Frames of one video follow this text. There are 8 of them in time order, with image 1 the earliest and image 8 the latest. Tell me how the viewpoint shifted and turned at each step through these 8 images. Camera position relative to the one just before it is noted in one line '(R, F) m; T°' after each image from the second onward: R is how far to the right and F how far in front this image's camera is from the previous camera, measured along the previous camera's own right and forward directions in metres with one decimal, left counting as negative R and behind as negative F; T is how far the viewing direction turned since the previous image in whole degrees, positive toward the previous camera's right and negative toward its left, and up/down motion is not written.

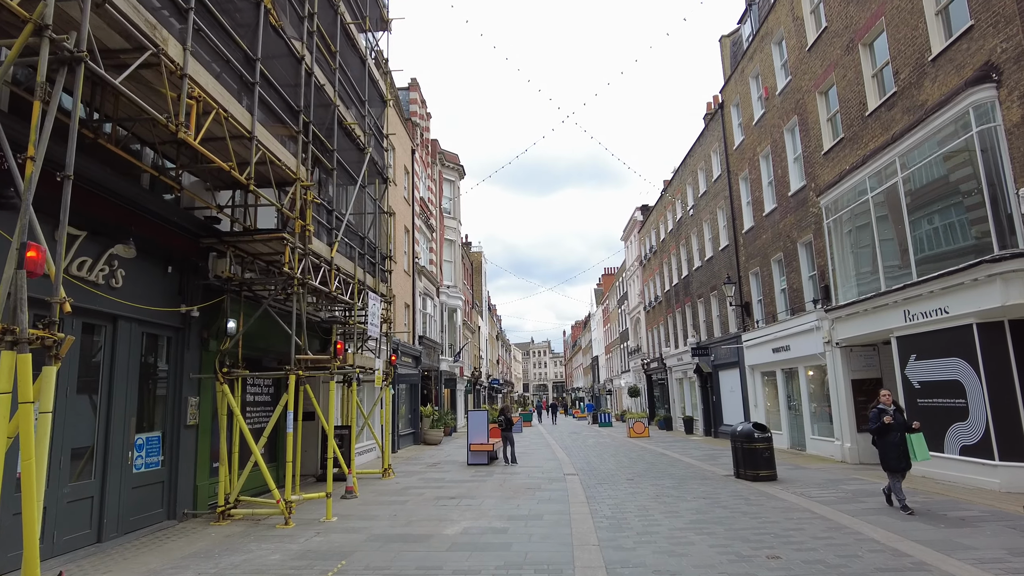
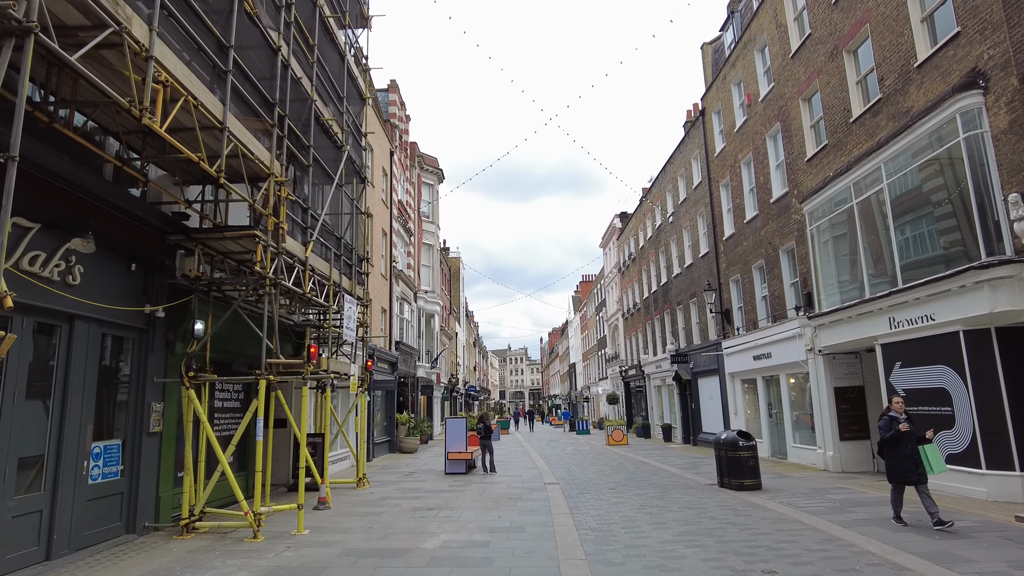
(-0.1, +0.3) m; +2°
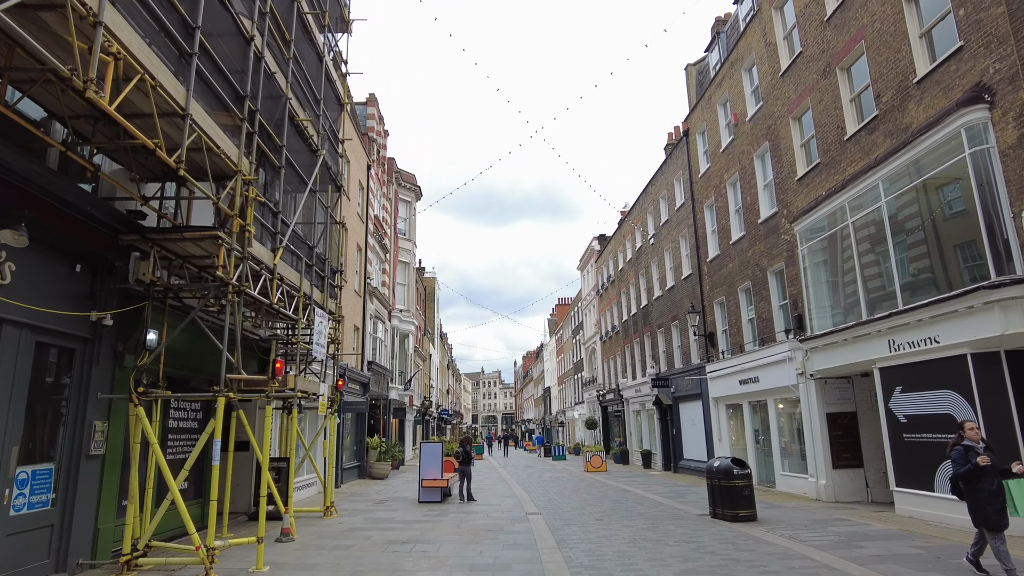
(-0.2, +0.7) m; +2°
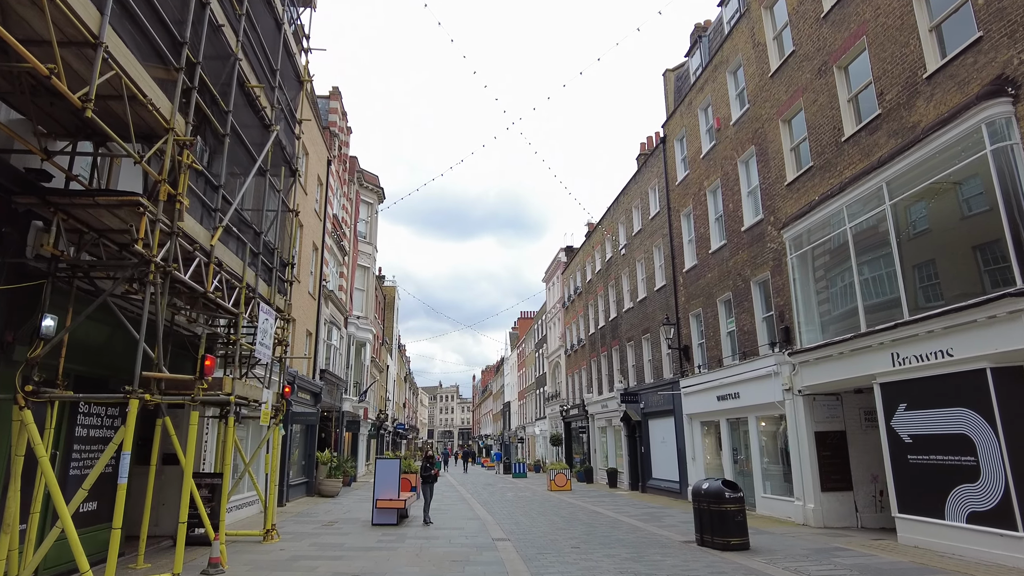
(-0.2, +1.2) m; +4°
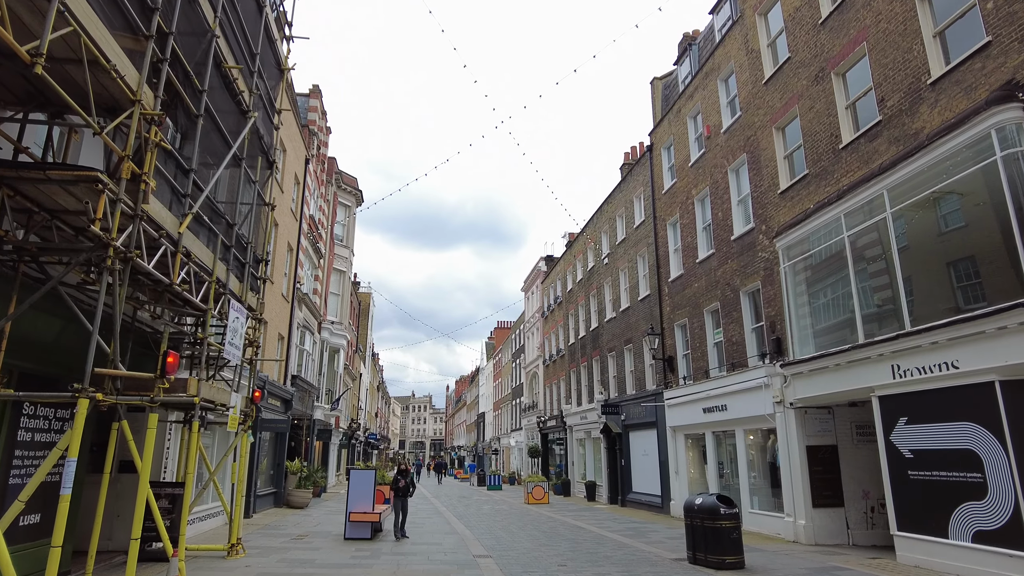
(-0.2, +0.5) m; +2°
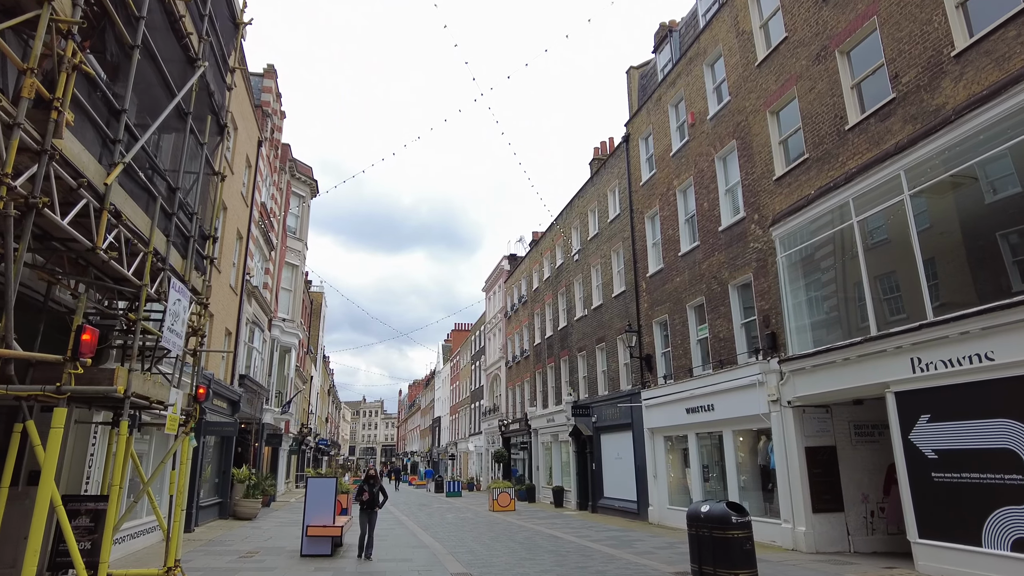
(-0.5, +1.2) m; +4°
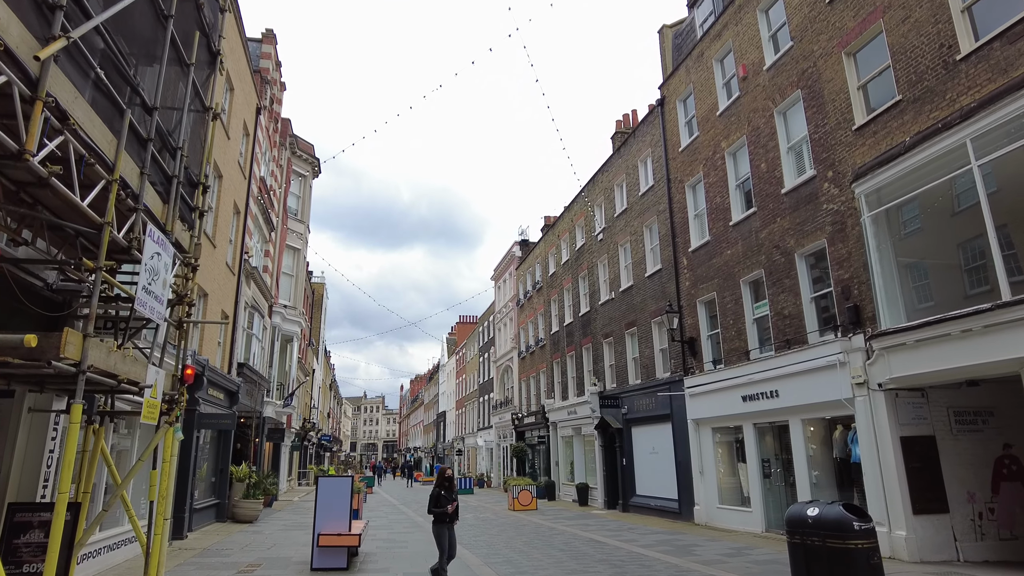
(-0.7, +1.8) m; 0°
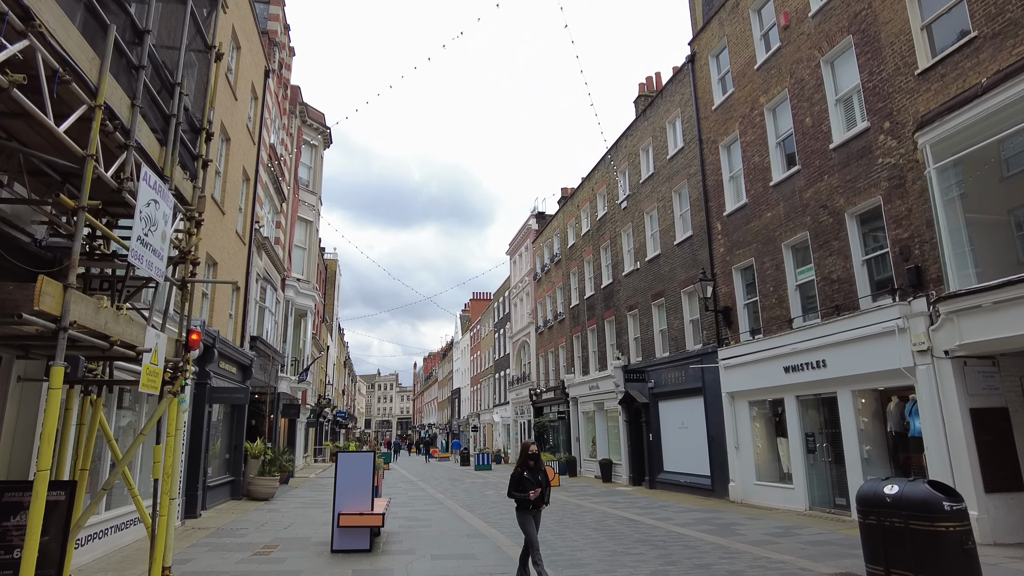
(-0.3, +0.8) m; -1°
